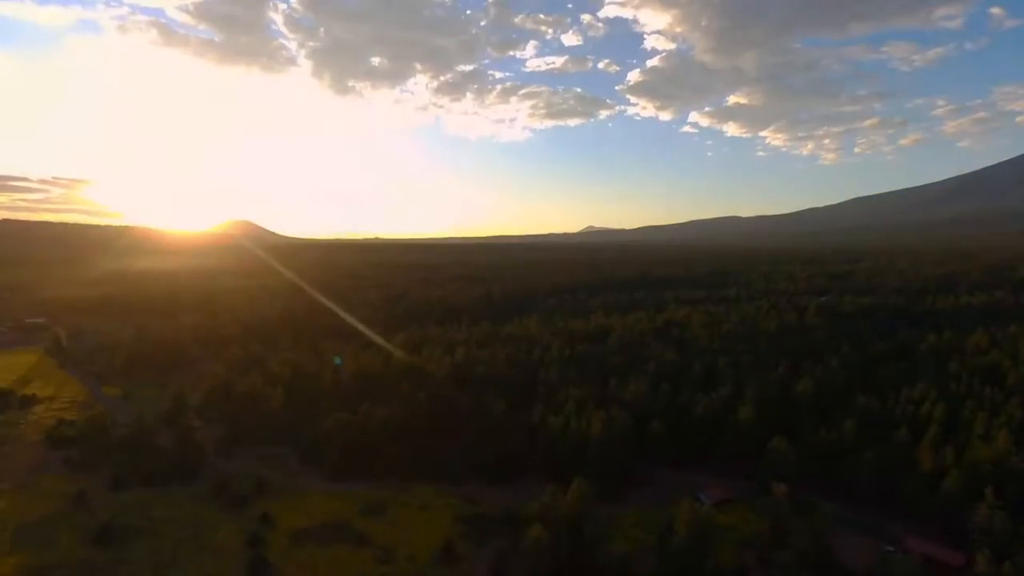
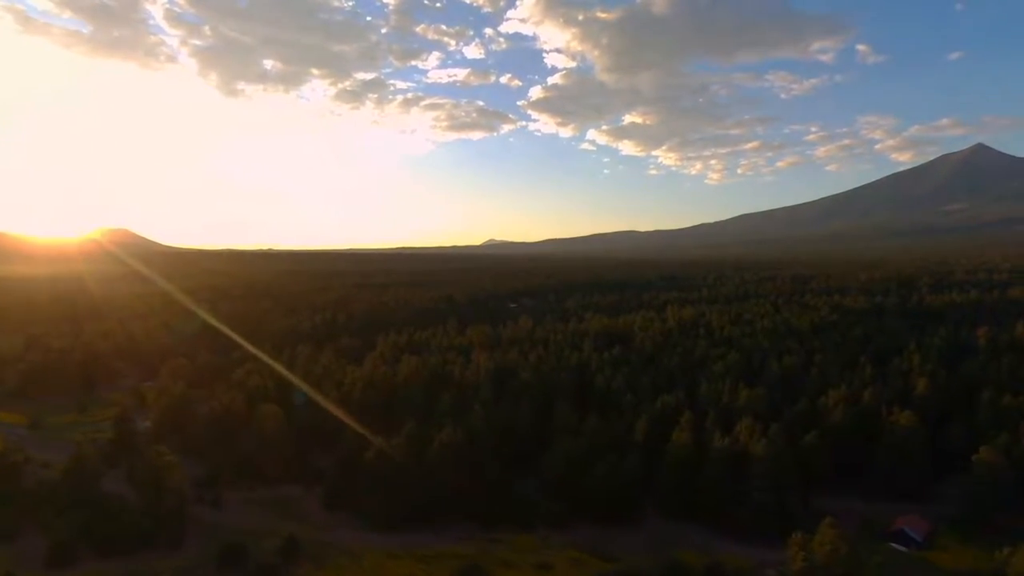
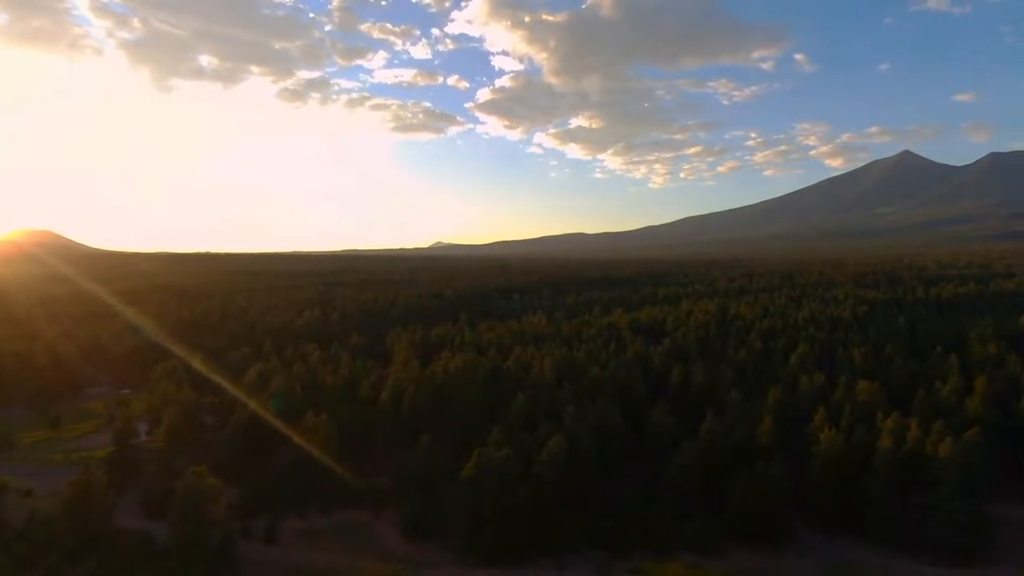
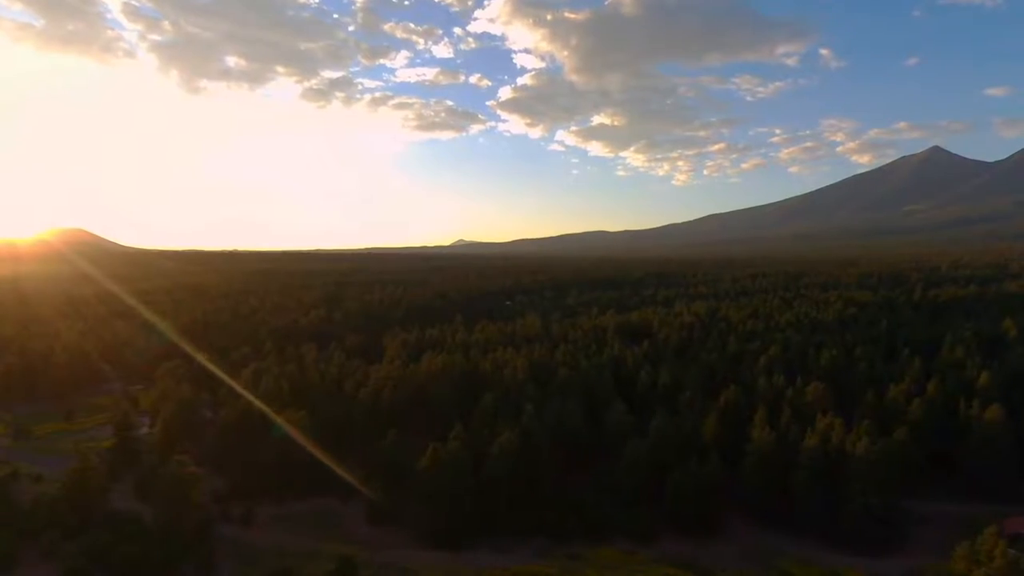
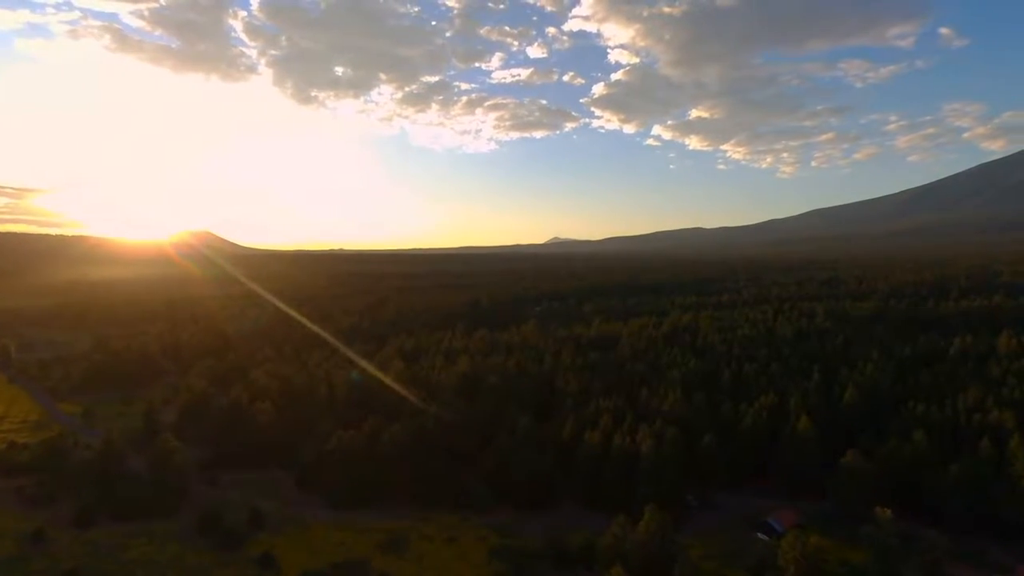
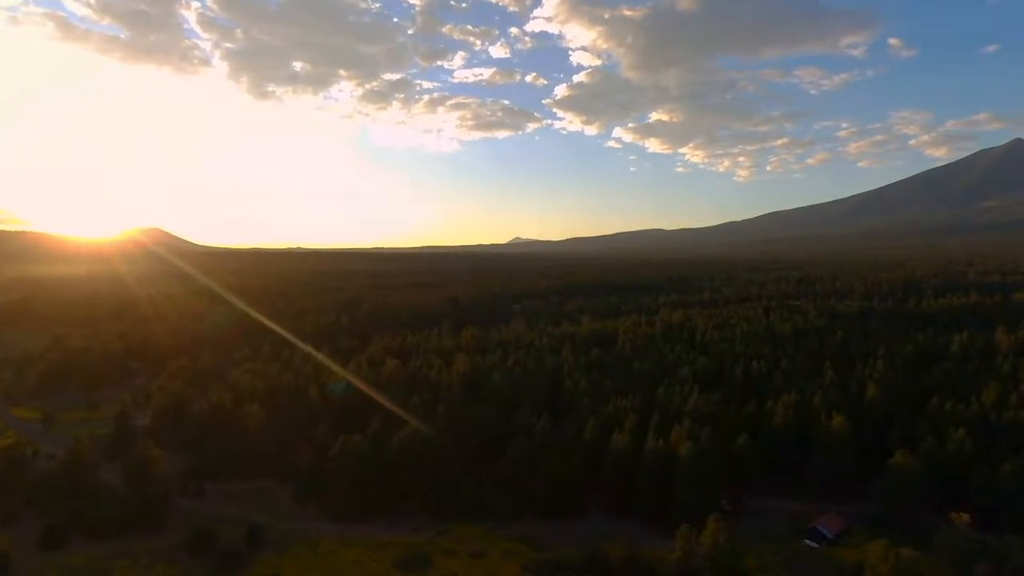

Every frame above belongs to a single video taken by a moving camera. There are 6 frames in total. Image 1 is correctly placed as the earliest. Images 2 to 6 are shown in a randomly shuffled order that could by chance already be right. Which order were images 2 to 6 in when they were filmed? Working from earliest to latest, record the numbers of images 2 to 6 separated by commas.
5, 6, 2, 4, 3
